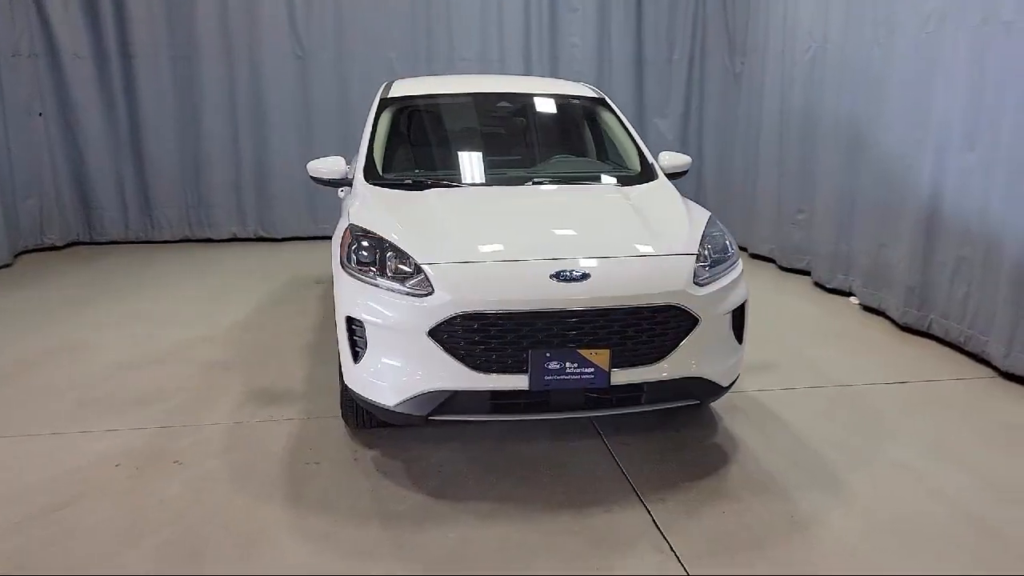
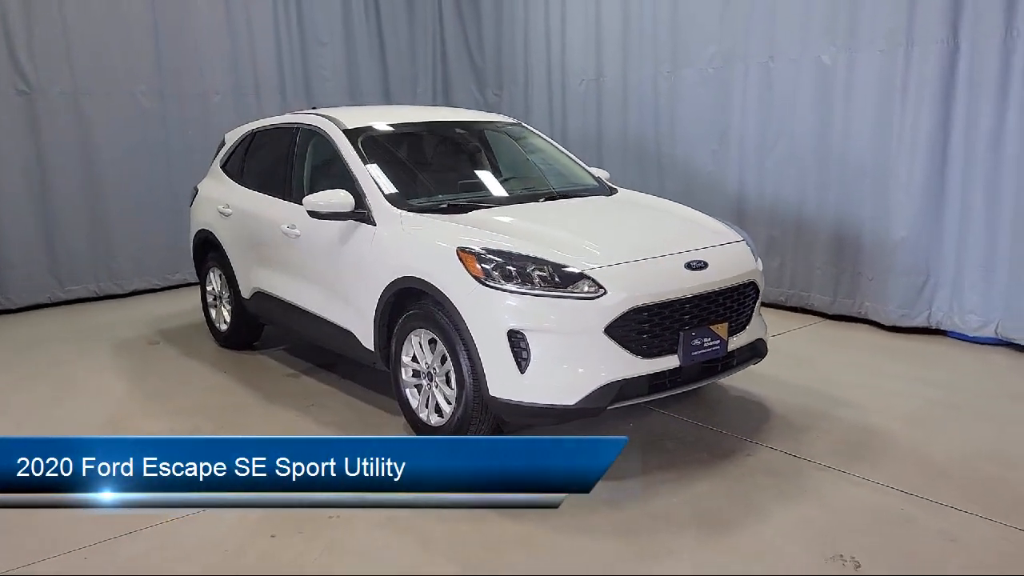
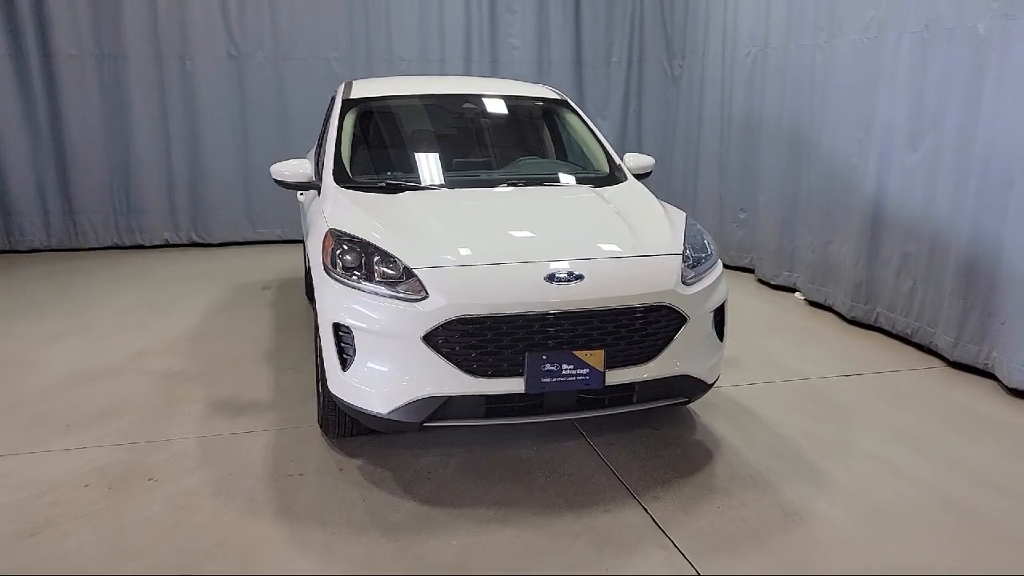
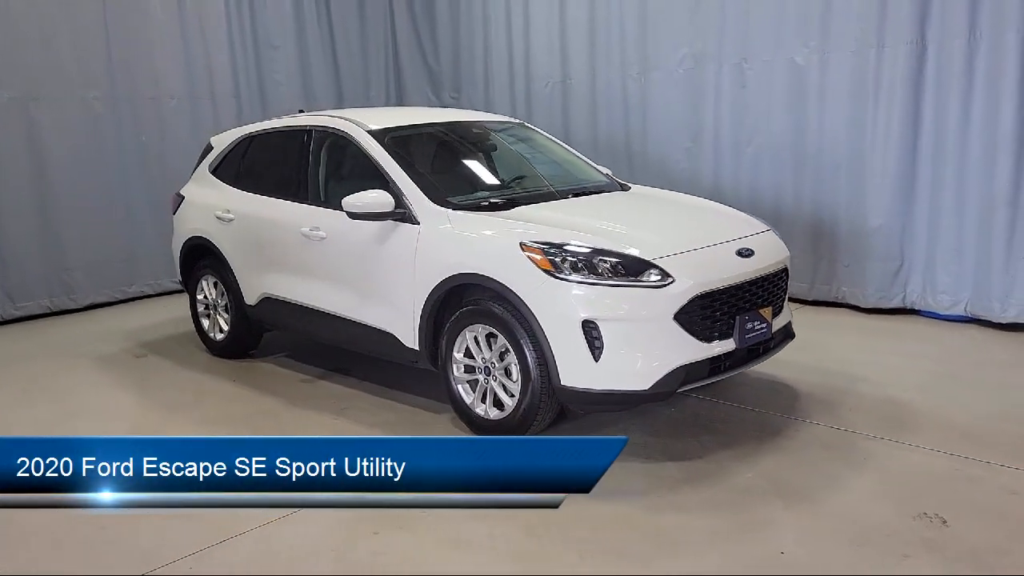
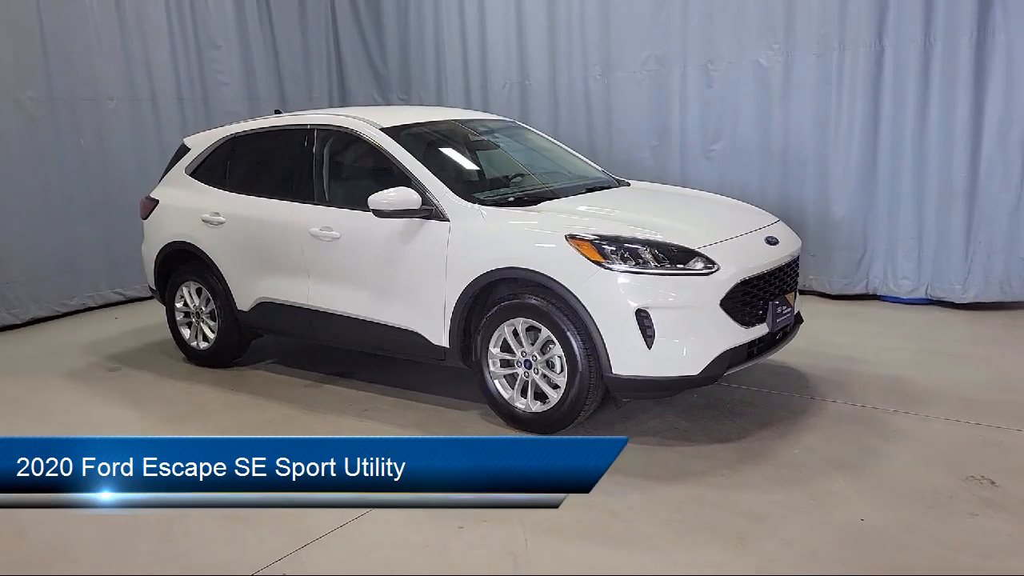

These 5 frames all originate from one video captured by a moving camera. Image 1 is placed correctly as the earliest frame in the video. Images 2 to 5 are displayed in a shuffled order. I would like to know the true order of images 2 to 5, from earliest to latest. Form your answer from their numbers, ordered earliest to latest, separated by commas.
3, 2, 4, 5
